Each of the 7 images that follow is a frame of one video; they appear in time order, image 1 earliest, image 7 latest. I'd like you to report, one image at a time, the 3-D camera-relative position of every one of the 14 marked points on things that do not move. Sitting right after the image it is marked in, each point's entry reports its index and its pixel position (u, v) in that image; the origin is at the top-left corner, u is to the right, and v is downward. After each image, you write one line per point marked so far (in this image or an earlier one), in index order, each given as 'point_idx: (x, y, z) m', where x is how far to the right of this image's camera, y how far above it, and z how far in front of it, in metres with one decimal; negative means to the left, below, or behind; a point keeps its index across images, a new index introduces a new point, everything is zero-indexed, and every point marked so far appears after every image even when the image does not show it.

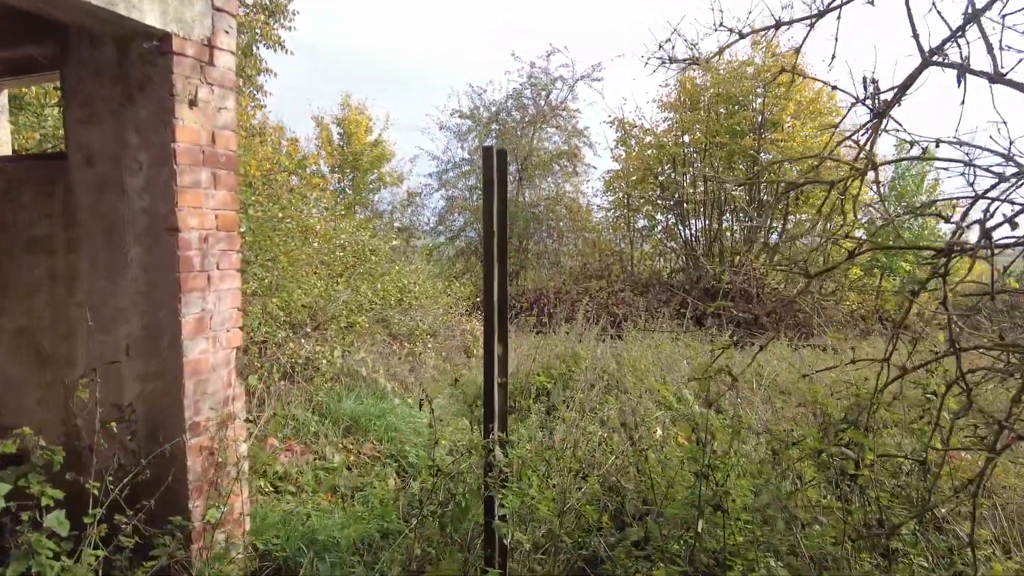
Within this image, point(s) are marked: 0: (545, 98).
0: (+0.8, +4.8, +16.7) m
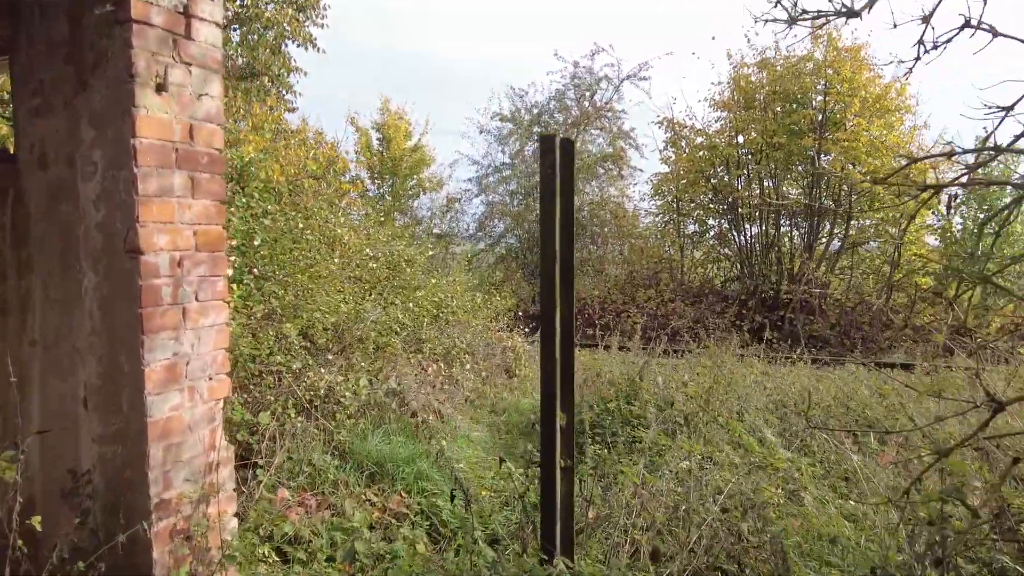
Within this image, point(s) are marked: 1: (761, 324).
0: (+1.9, +4.6, +16.0) m
1: (+5.0, -0.7, +13.1) m
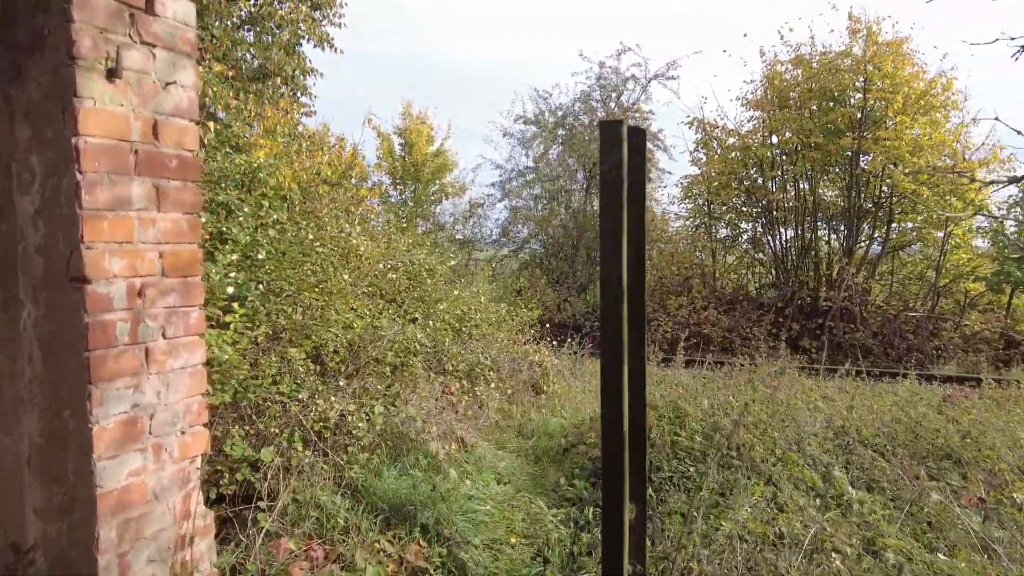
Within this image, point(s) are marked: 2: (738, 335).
0: (+2.4, +4.4, +15.5) m
1: (+5.5, -0.9, +12.5) m
2: (+4.2, -0.9, +12.3) m
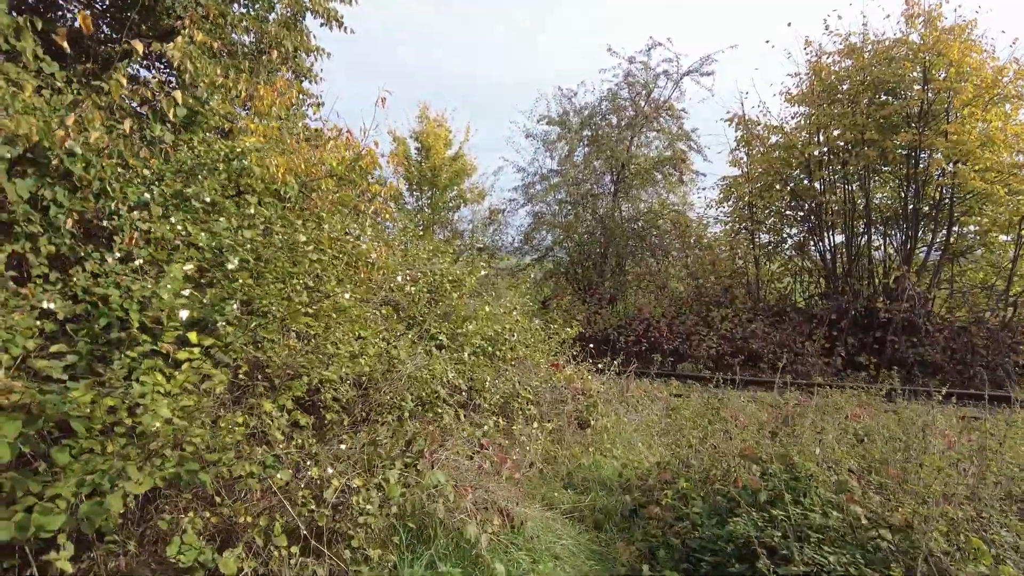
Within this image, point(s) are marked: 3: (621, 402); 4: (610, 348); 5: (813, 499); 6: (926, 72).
0: (+2.9, +4.2, +14.5) m
1: (+6.0, -1.0, +11.4) m
2: (+4.7, -1.1, +11.2) m
3: (+1.1, -1.2, +6.6) m
4: (+1.9, -1.2, +12.8) m
5: (+1.4, -1.0, +3.0) m
6: (+7.1, +3.7, +11.3) m
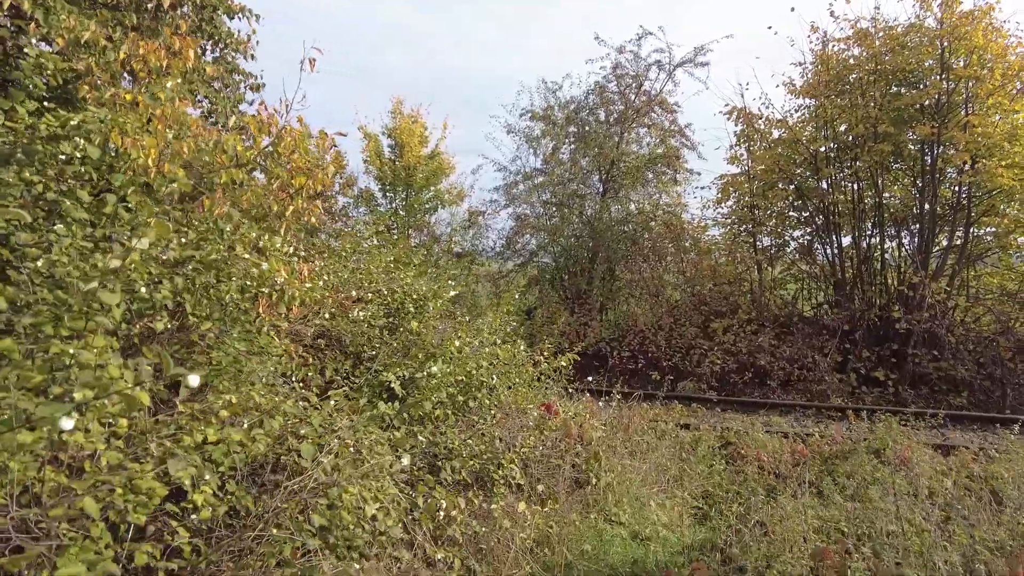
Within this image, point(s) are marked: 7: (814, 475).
0: (+2.5, +4.0, +13.4) m
1: (+5.7, -1.2, +10.3) m
2: (+4.4, -1.2, +10.1) m
3: (+0.9, -1.3, +5.4) m
4: (+1.6, -1.4, +11.6) m
5: (+1.3, -1.1, +1.9) m
6: (+6.8, +3.6, +10.3) m
7: (+2.4, -1.5, +5.2) m
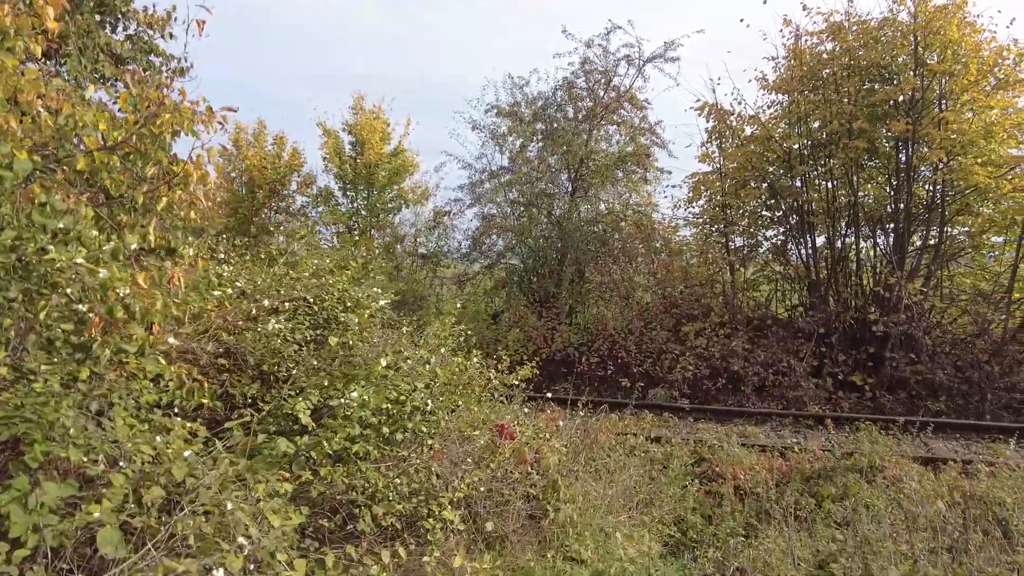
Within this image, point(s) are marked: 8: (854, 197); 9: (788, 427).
0: (+1.8, +4.0, +13.0) m
1: (+5.1, -1.2, +10.0) m
2: (+3.8, -1.2, +9.7) m
3: (+0.5, -1.4, +4.9) m
4: (+1.0, -1.4, +11.1) m
5: (+1.1, -1.1, +1.4) m
6: (+6.2, +3.6, +10.0) m
7: (+2.1, -1.5, +4.8) m
8: (+5.6, +1.5, +10.8) m
9: (+3.2, -1.6, +7.6) m
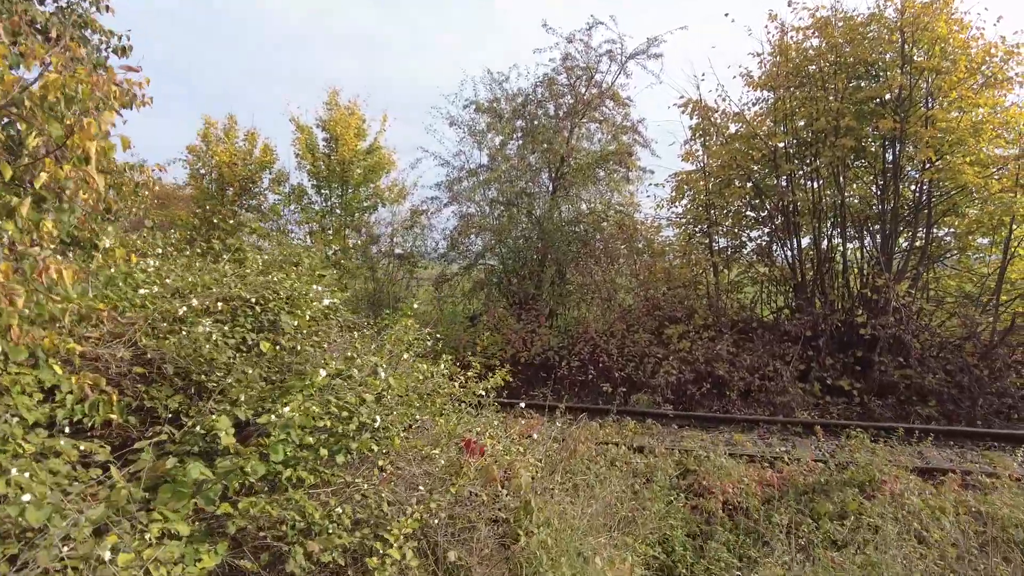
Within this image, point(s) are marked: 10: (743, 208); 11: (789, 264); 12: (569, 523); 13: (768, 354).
0: (+1.4, +4.0, +12.6) m
1: (+4.8, -1.2, +9.7) m
2: (+3.5, -1.3, +9.4) m
3: (+0.3, -1.4, +4.5) m
4: (+0.6, -1.4, +10.7) m
5: (+1.0, -1.1, +1.0) m
6: (+5.9, +3.5, +9.8) m
7: (+1.9, -1.5, +4.4) m
8: (+5.3, +1.5, +10.5) m
9: (+2.9, -1.6, +7.2) m
10: (+3.9, +1.4, +11.1) m
11: (+4.6, +0.4, +10.9) m
12: (+0.3, -1.4, +3.9) m
13: (+3.8, -1.0, +9.8) m
